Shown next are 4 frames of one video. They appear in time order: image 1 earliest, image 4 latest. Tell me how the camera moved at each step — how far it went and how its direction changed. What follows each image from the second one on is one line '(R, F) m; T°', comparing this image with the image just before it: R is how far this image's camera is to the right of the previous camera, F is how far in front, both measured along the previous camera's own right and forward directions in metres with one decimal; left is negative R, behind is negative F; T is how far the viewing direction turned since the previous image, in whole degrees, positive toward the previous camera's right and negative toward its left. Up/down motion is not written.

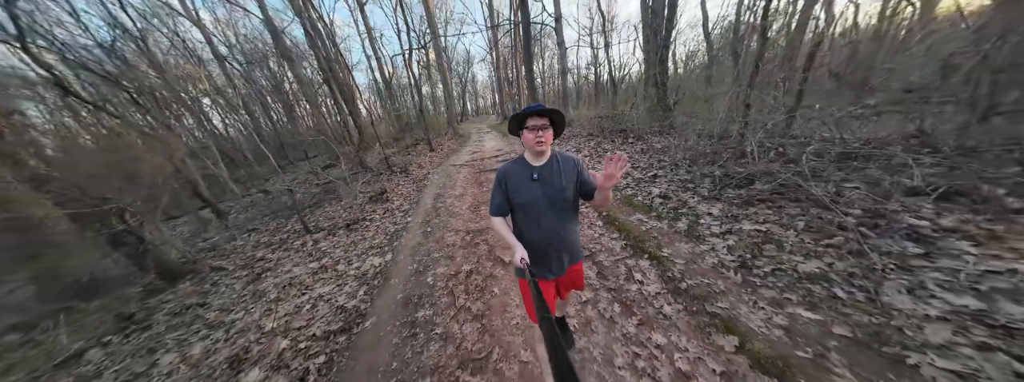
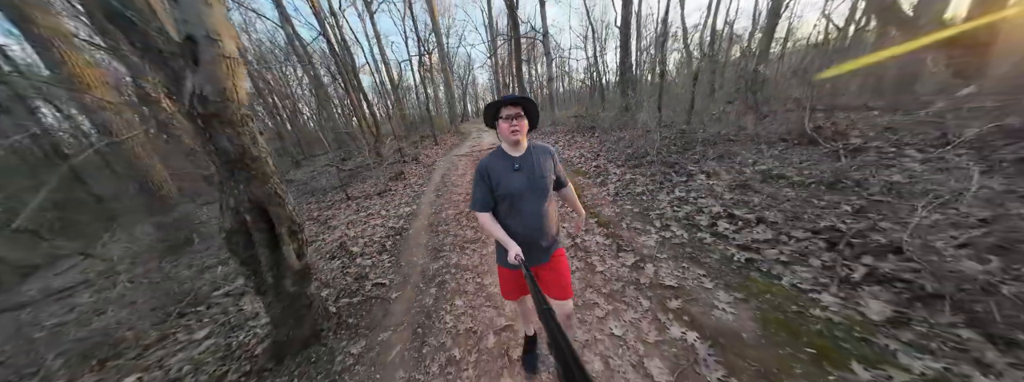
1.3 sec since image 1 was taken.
(+0.4, -2.5) m; 0°
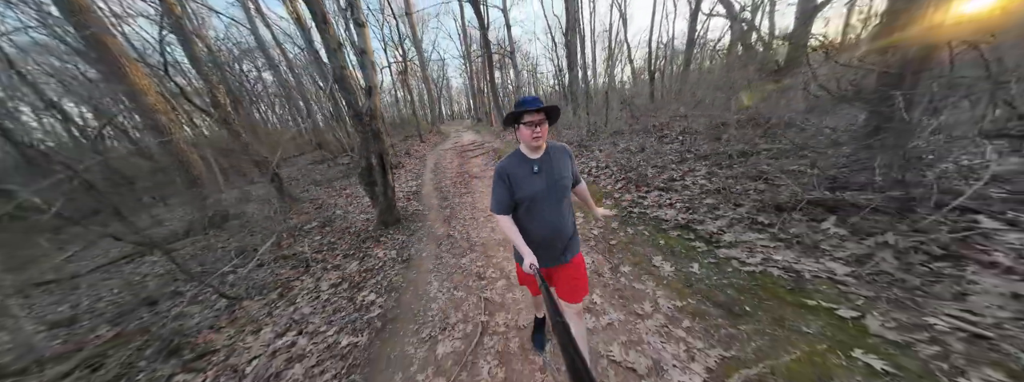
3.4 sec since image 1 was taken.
(0.0, -3.3) m; +6°
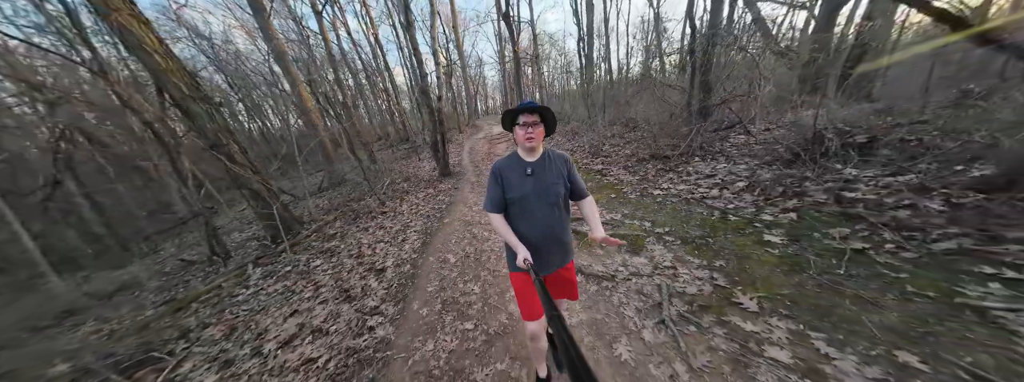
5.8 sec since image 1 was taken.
(+1.0, -3.5) m; -8°
